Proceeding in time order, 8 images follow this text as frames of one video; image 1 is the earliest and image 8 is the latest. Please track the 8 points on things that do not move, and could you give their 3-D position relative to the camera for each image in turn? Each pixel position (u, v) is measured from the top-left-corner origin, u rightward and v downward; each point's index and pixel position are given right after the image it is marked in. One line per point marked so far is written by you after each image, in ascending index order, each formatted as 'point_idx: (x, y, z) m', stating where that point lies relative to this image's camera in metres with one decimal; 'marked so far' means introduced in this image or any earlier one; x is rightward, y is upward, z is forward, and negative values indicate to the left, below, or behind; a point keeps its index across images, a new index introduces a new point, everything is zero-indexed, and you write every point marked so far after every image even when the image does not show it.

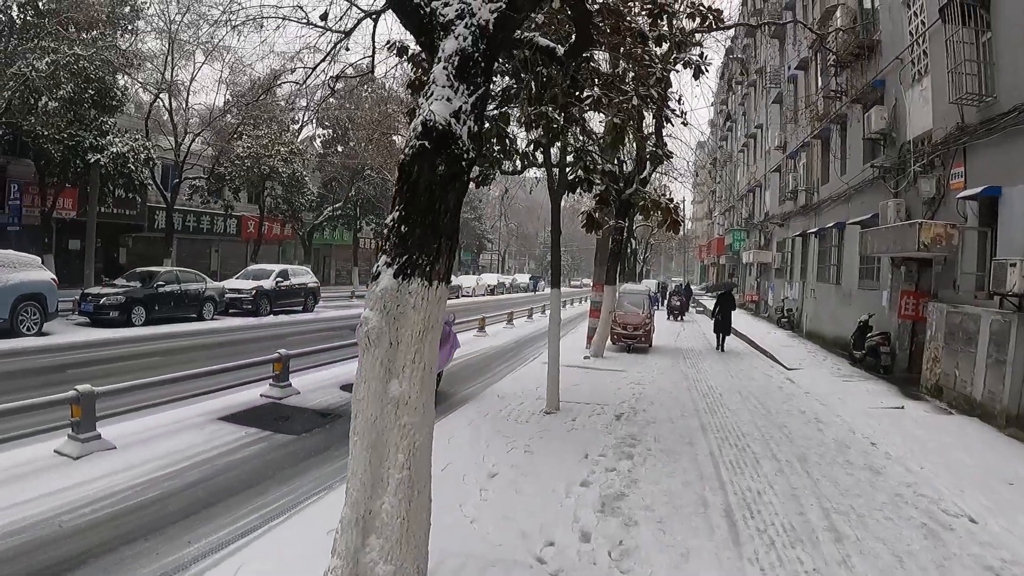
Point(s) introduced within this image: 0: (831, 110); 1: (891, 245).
0: (+7.0, +4.0, +15.8) m
1: (+5.7, +0.8, +11.3) m
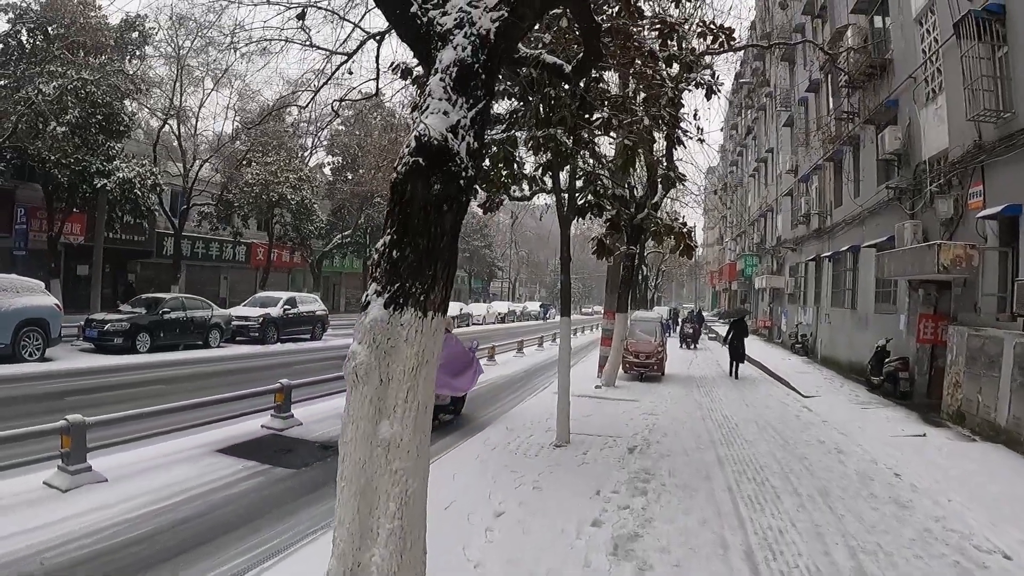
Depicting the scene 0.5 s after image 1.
0: (+7.2, +3.4, +15.5) m
1: (+5.8, +0.4, +10.9) m
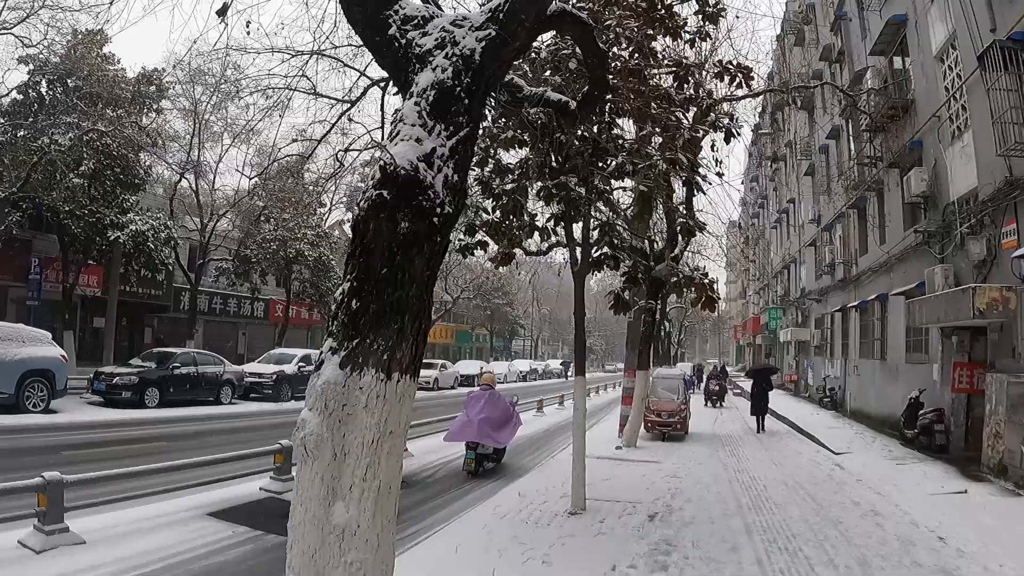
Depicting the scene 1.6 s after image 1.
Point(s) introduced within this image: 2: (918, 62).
0: (+7.4, +2.3, +15.0) m
1: (+5.9, -0.3, +10.2) m
2: (+7.0, +3.9, +12.2) m
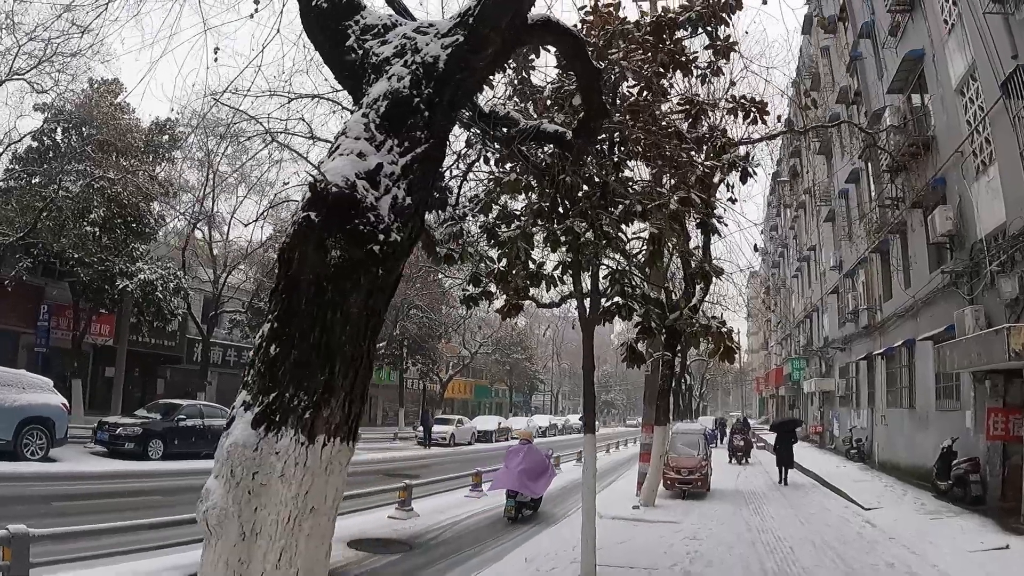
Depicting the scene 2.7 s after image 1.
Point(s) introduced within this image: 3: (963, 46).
0: (+7.6, +1.4, +14.4) m
1: (+6.0, -0.9, +9.5) m
2: (+7.1, +3.2, +11.8) m
3: (+6.7, +3.6, +10.5) m
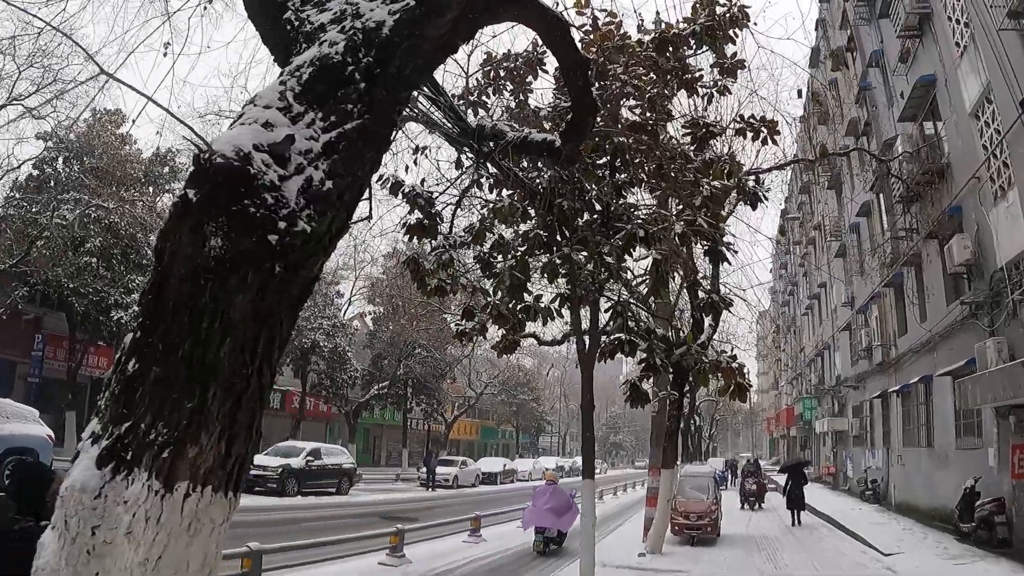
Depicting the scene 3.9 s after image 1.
0: (+7.6, +0.7, +14.0) m
1: (+5.9, -1.3, +9.0) m
2: (+7.1, +2.7, +11.5) m
3: (+6.7, +3.2, +10.2) m
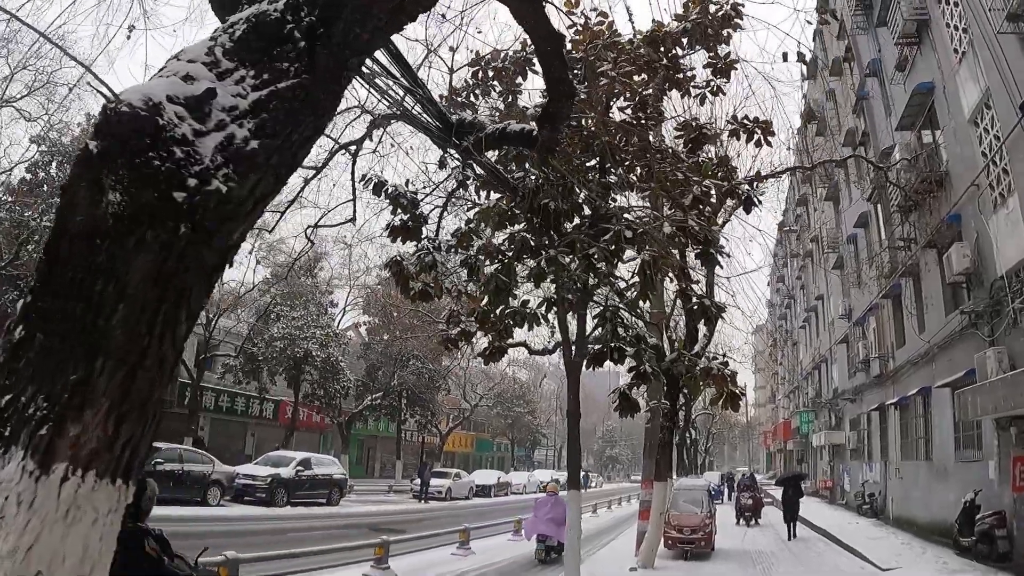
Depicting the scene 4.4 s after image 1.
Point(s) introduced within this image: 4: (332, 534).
0: (+7.5, +0.5, +13.8) m
1: (+5.8, -1.4, +8.8) m
2: (+7.0, +2.5, +11.4) m
3: (+6.6, +3.0, +10.1) m
4: (-4.1, -5.6, +16.3) m
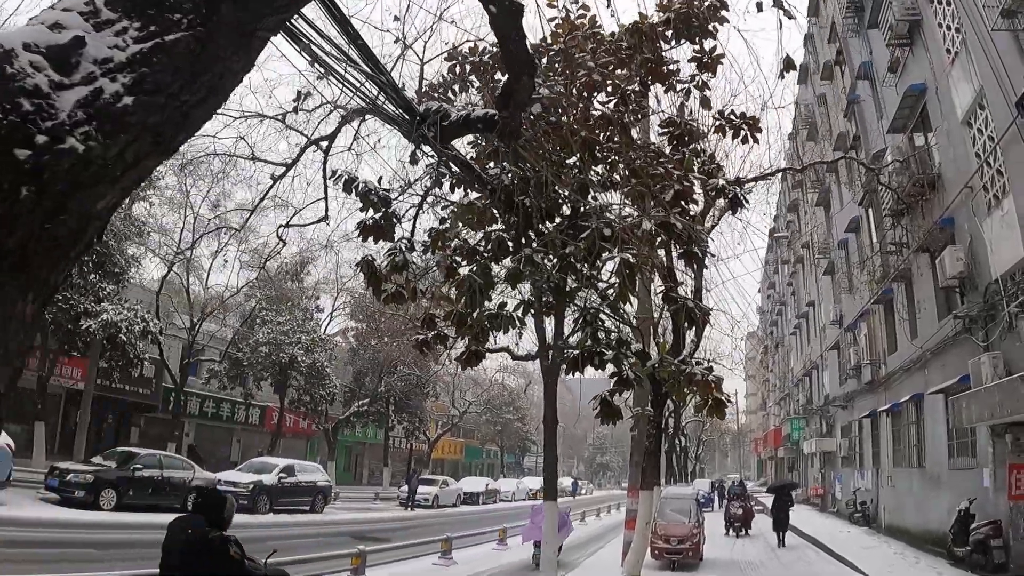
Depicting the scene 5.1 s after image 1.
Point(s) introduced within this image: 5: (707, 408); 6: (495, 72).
0: (+7.2, +0.4, +13.7) m
1: (+5.6, -1.5, +8.6) m
2: (+6.8, +2.4, +11.2) m
3: (+6.4, +3.0, +10.0) m
4: (-4.4, -5.7, +16.0) m
5: (+1.7, -1.0, +6.0) m
6: (-0.1, +2.2, +7.1) m
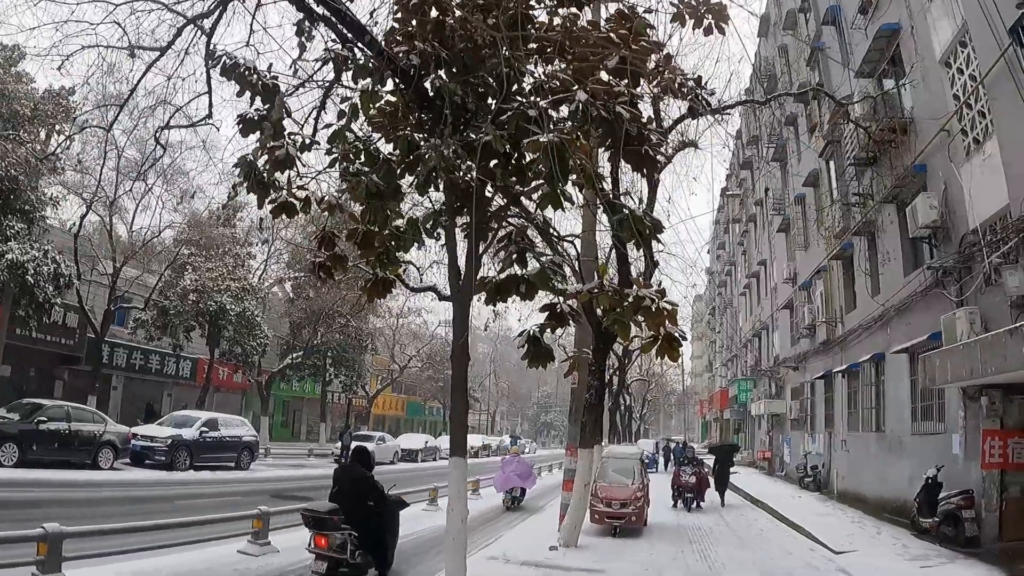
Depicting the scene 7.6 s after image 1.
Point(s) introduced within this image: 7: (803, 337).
0: (+6.2, +1.2, +13.0) m
1: (+4.8, -0.9, +7.9) m
2: (+5.9, +3.1, +10.4) m
3: (+5.6, +3.6, +9.1) m
4: (-5.8, -4.4, +14.8) m
5: (+1.1, -0.5, +5.1) m
6: (-0.7, +2.8, +5.9) m
7: (+7.5, -1.4, +18.5) m
